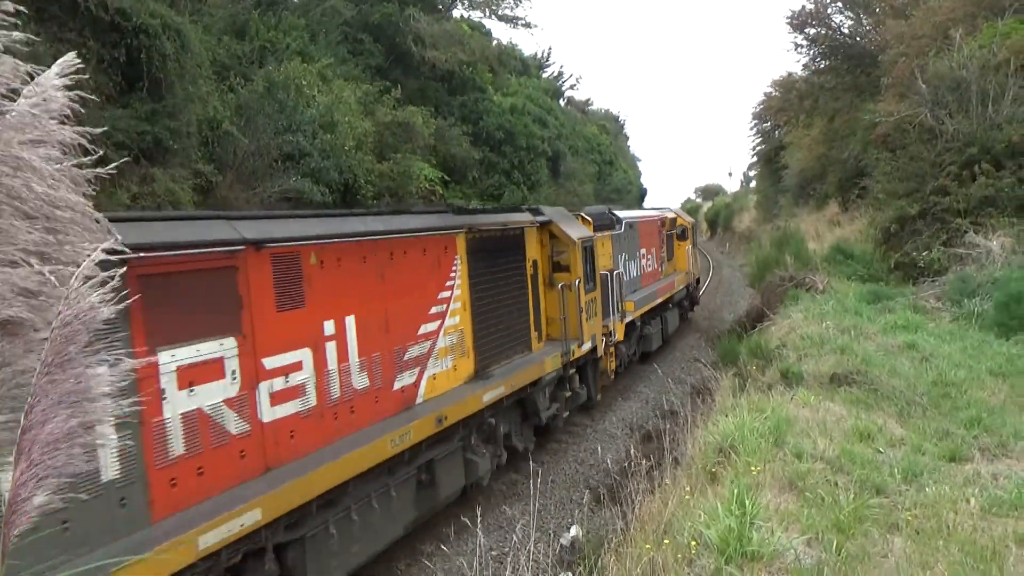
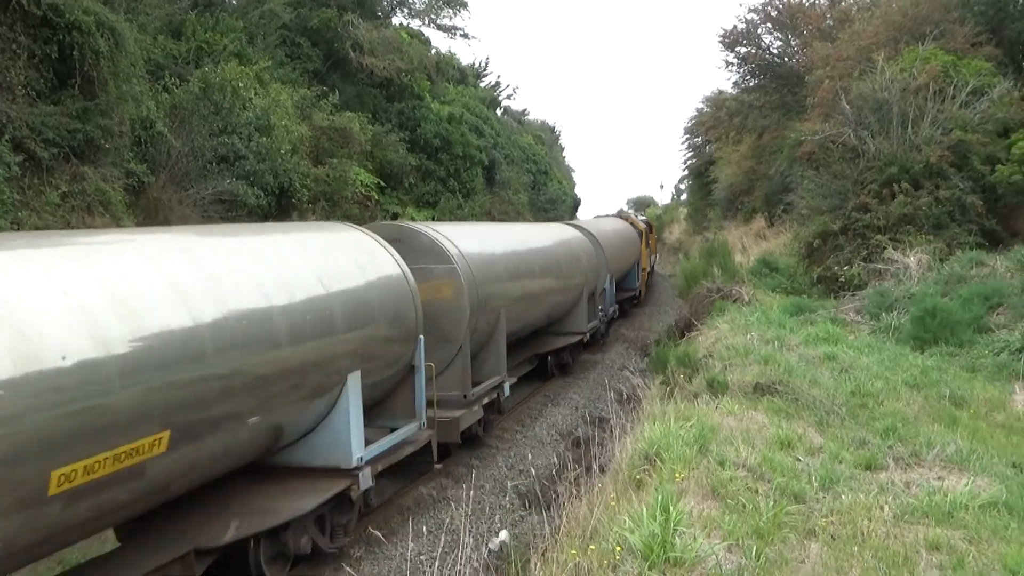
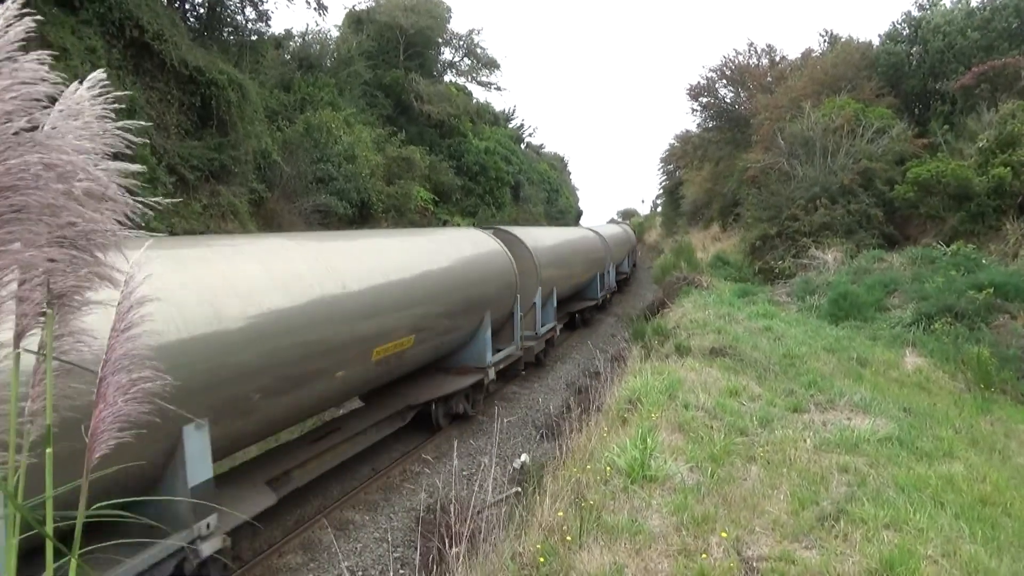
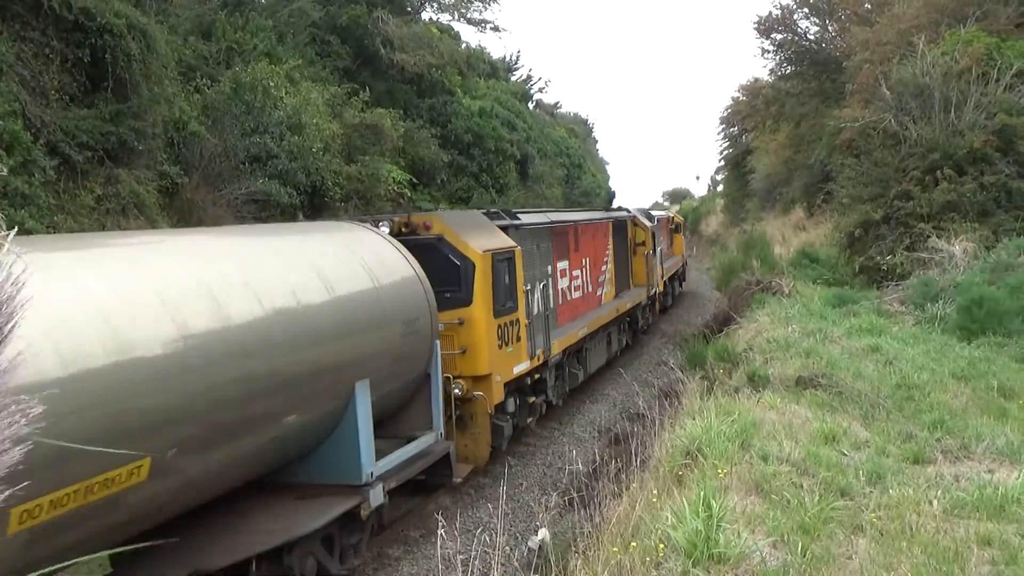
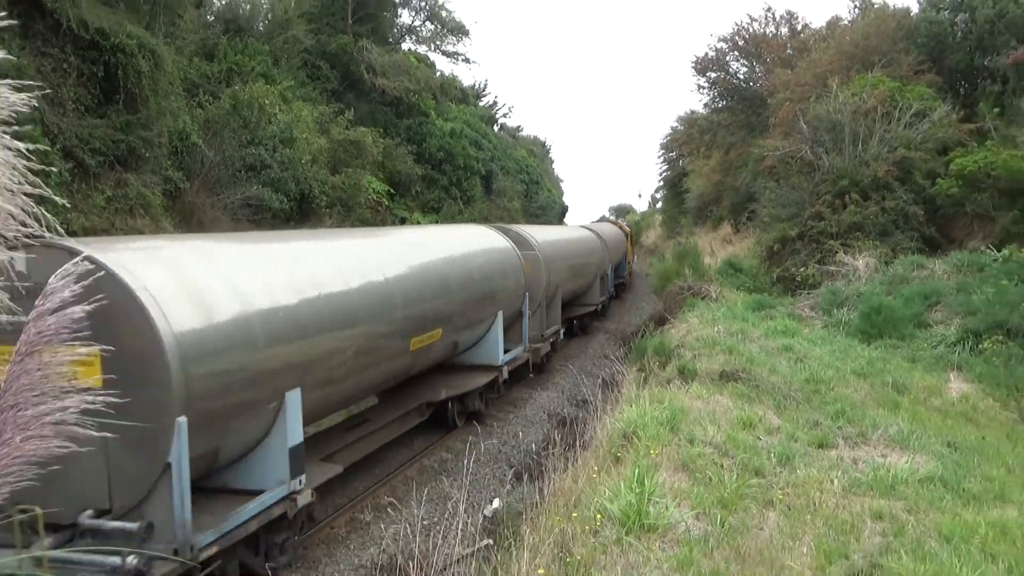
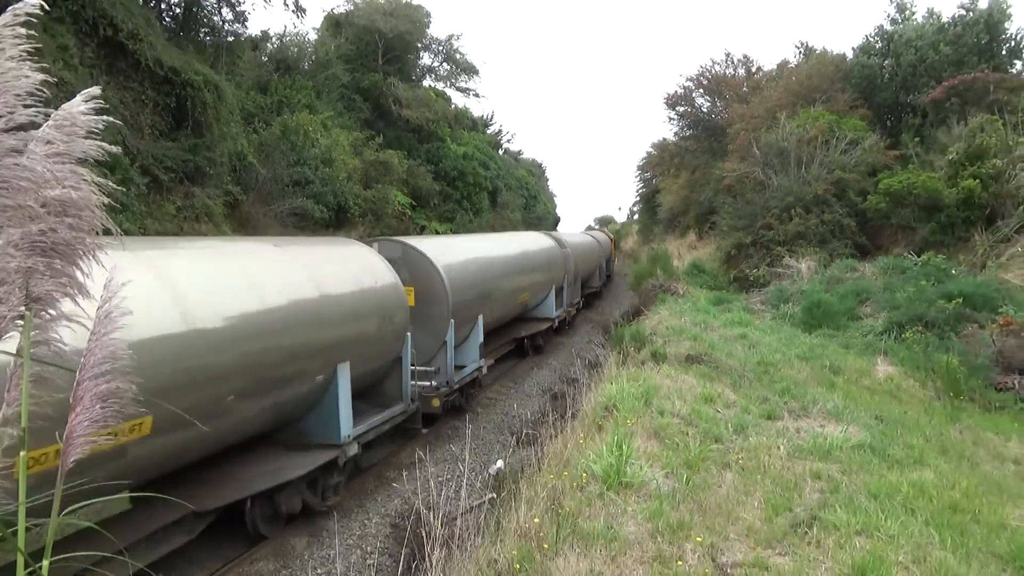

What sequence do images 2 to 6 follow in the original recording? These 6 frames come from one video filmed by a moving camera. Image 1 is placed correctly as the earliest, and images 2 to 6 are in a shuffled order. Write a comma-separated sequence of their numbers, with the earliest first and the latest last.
4, 2, 5, 6, 3
